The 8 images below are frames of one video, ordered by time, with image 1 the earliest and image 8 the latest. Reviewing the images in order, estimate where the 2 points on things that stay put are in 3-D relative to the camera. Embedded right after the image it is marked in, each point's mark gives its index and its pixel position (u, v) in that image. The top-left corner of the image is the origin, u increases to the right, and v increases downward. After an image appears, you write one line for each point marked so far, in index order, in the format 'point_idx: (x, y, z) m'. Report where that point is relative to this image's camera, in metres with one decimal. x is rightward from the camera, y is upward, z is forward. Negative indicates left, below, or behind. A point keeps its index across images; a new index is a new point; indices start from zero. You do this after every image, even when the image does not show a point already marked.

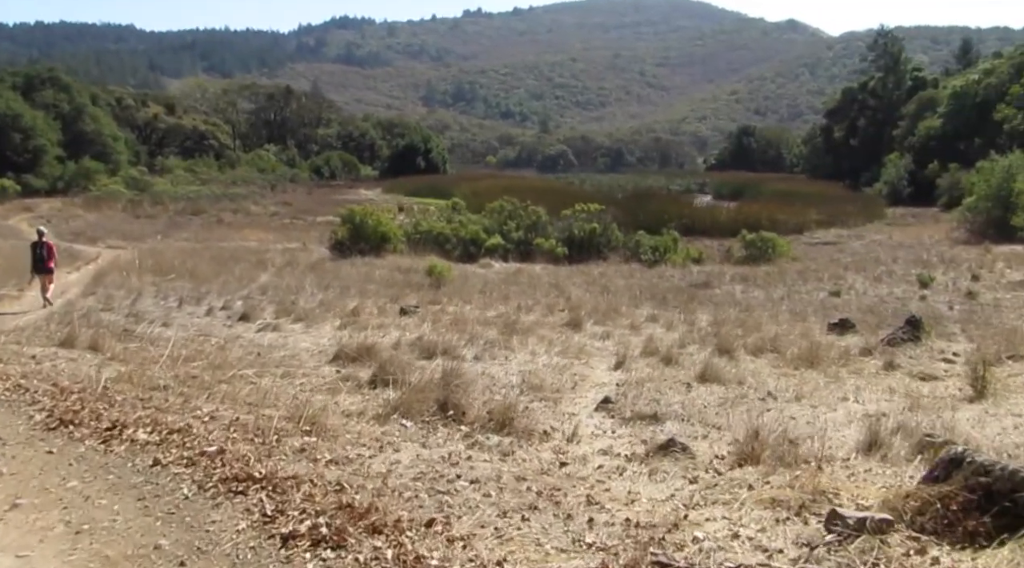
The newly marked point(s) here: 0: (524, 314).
0: (+0.2, -0.6, +16.2) m
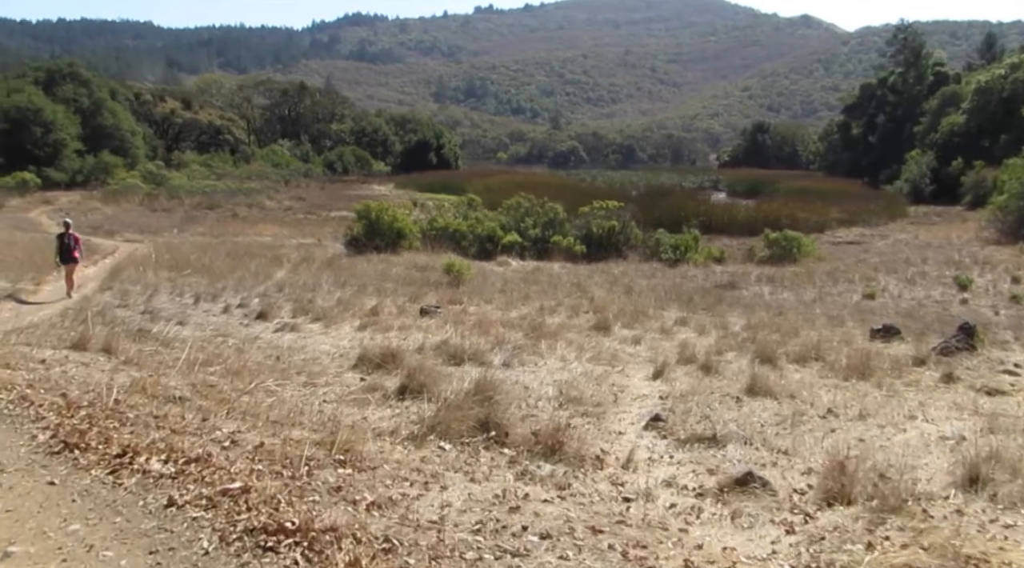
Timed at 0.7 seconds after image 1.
0: (+0.7, -0.6, +15.6) m
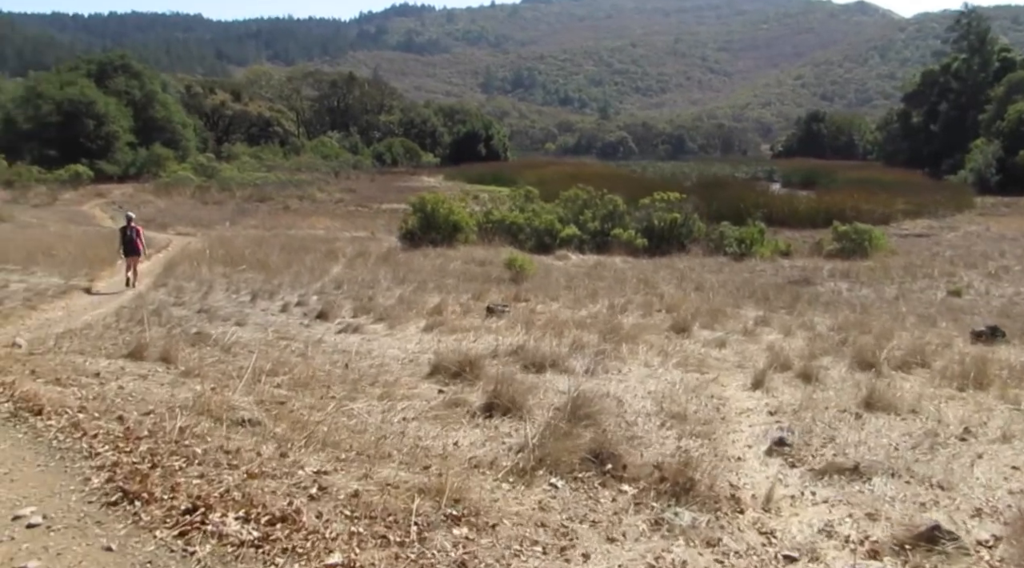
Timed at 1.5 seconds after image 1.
0: (+1.9, -0.6, +14.8) m
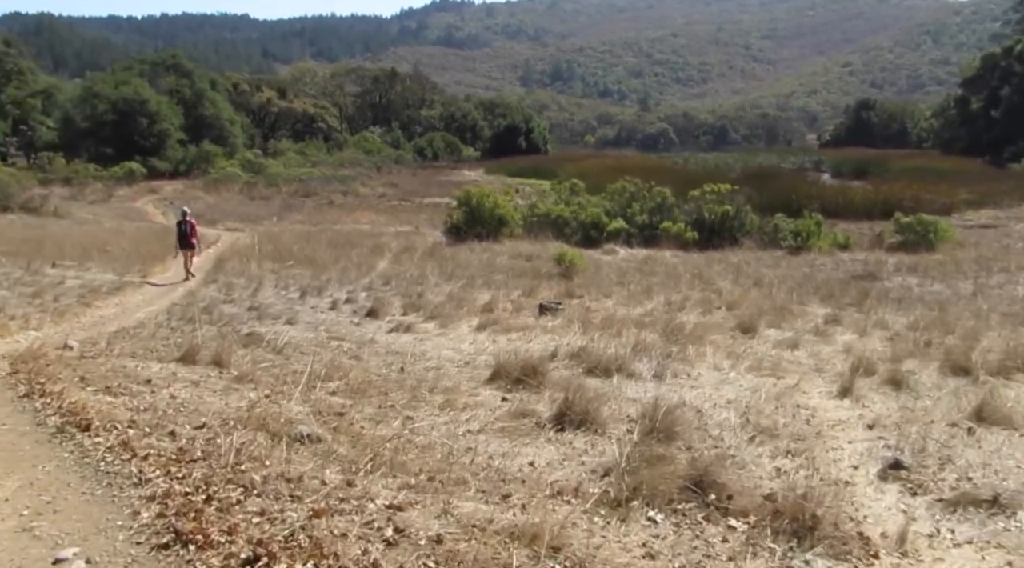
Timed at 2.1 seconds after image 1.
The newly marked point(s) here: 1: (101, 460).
0: (+2.9, -0.5, +14.2) m
1: (-2.2, -0.9, +4.3) m
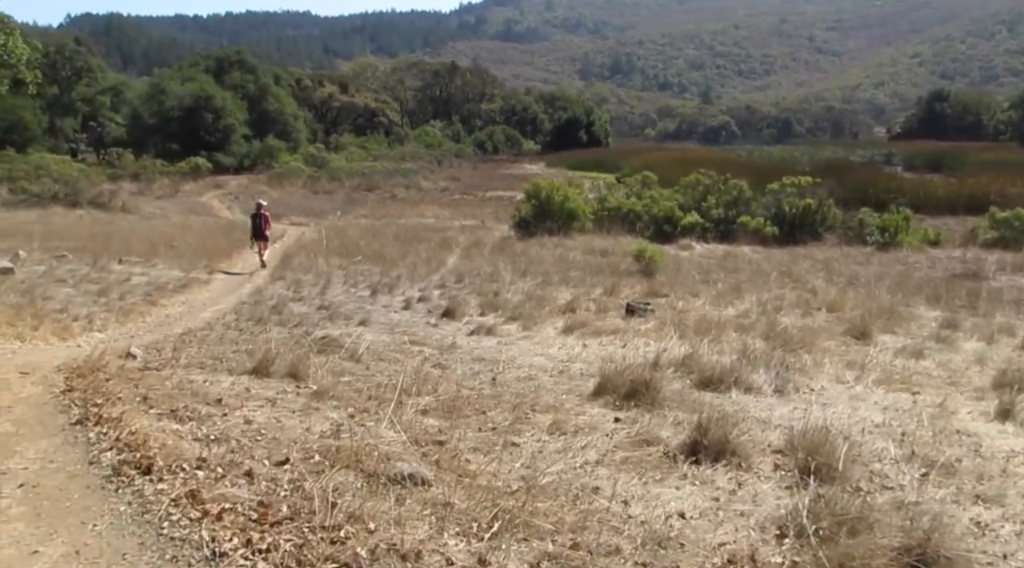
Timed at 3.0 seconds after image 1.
0: (+4.2, -0.5, +13.0) m
1: (-1.5, -1.0, +3.6) m
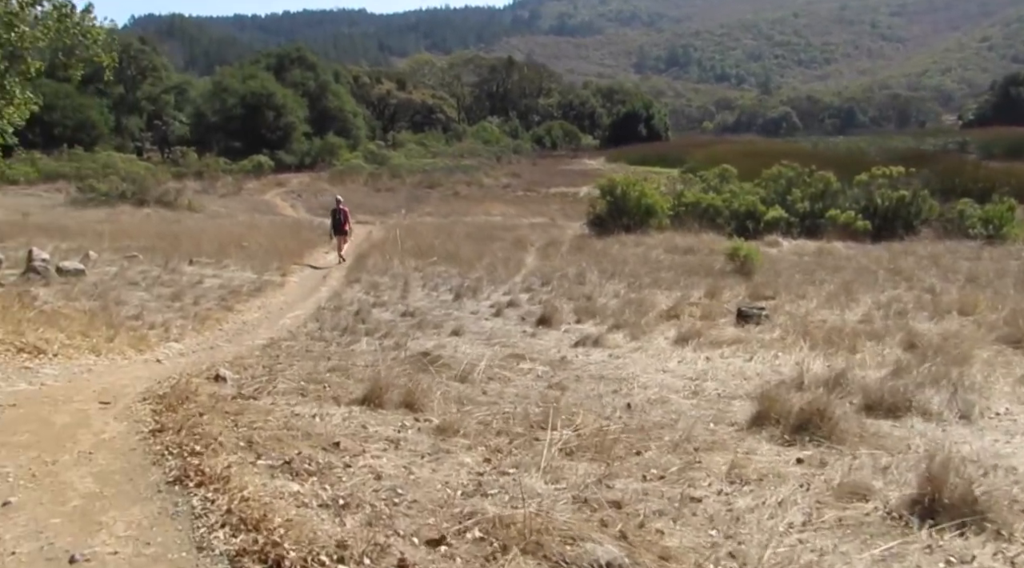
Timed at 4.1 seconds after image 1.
0: (+5.6, -0.5, +11.7) m
1: (-0.7, -1.1, +2.6) m
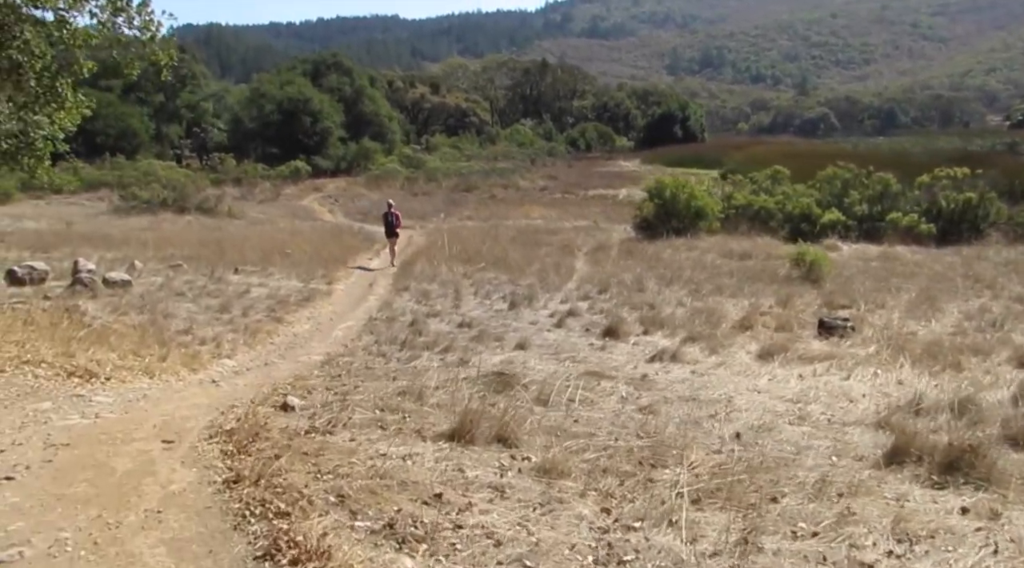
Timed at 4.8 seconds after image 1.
0: (+6.5, -0.6, +10.8) m
1: (-0.2, -1.2, +2.0) m
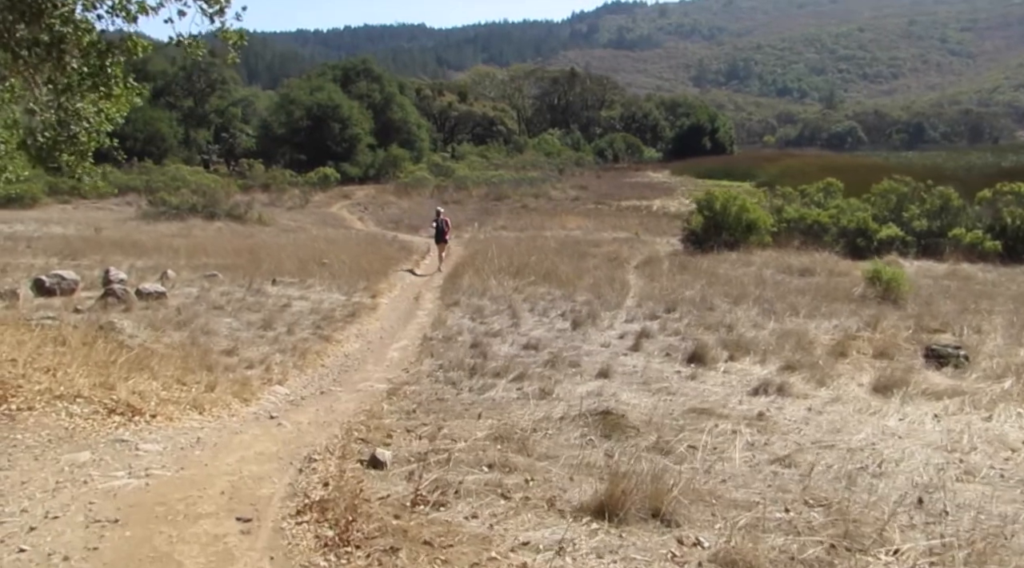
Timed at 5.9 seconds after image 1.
0: (+7.4, -0.9, +9.7) m
1: (+0.5, -1.3, +1.0) m
